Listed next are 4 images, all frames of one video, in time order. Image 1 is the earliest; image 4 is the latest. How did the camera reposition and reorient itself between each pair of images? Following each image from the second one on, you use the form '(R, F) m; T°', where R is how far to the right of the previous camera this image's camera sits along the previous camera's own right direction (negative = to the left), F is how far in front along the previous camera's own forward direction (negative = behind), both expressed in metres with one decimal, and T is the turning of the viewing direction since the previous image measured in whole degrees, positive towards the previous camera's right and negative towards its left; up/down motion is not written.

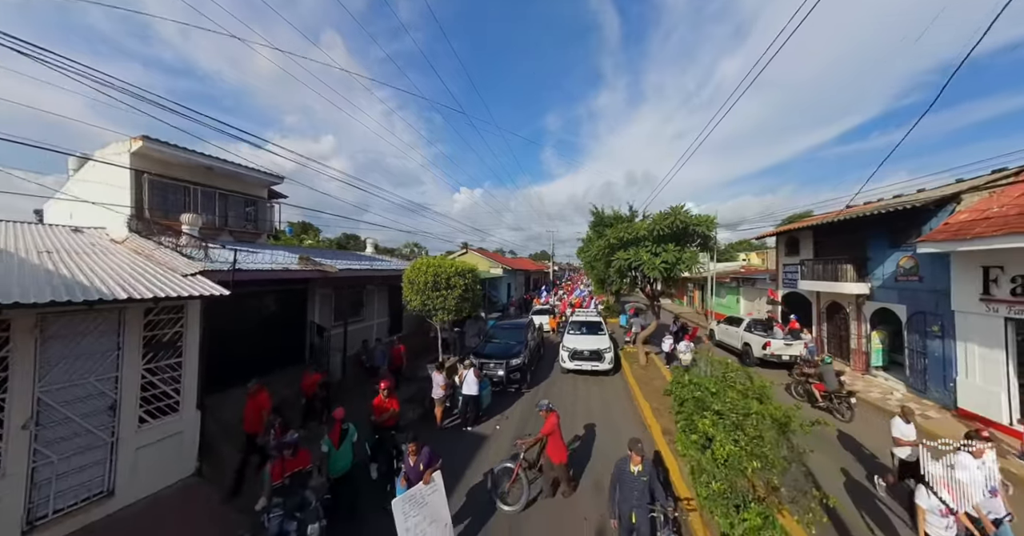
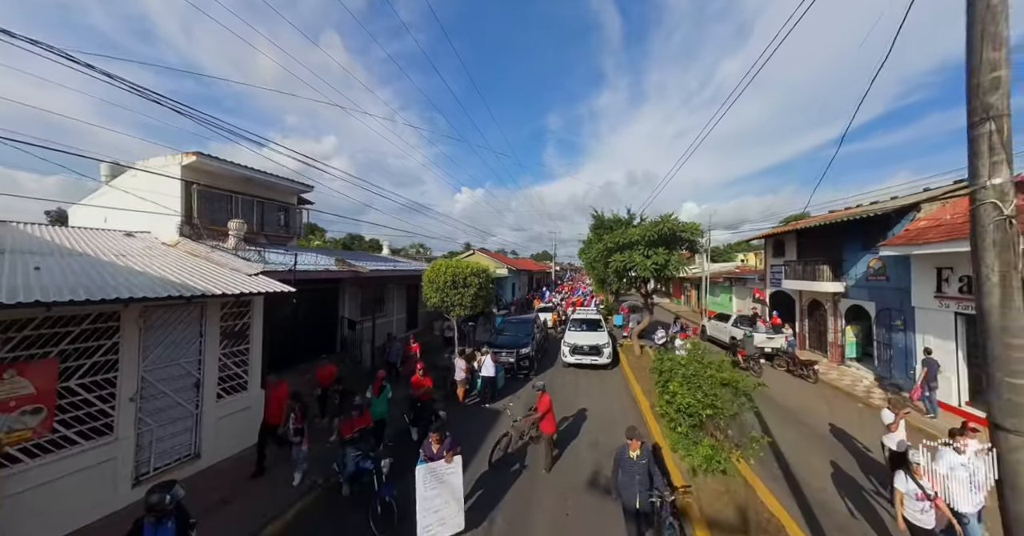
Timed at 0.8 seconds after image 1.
(-0.2, -1.0) m; 0°
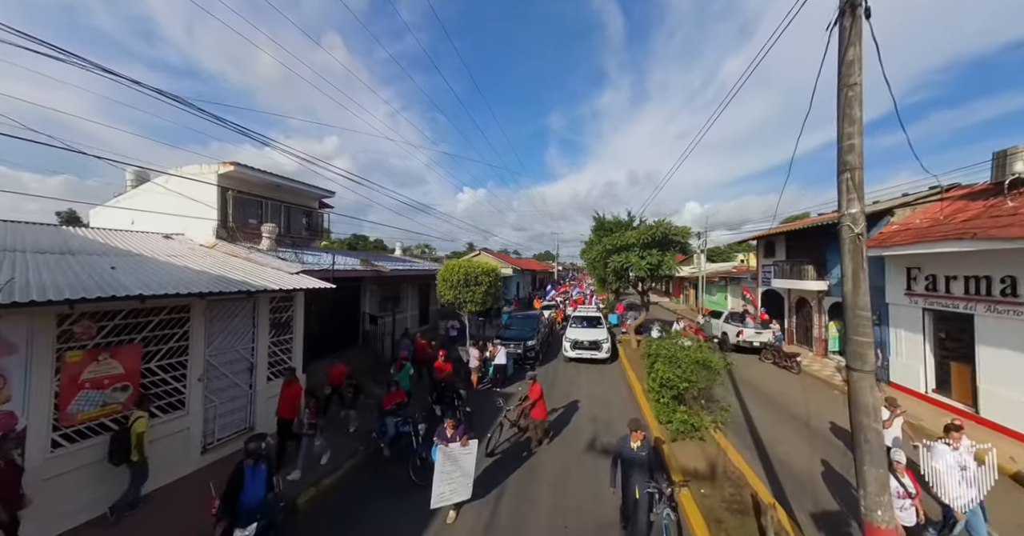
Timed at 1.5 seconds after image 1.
(-0.2, -0.8) m; 0°
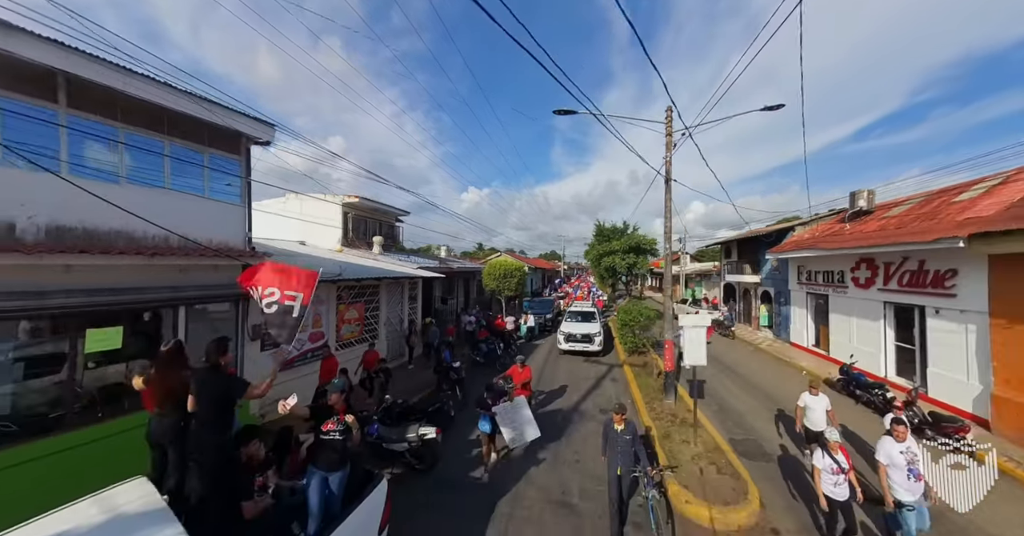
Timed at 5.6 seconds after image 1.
(-0.9, -4.9) m; -1°
